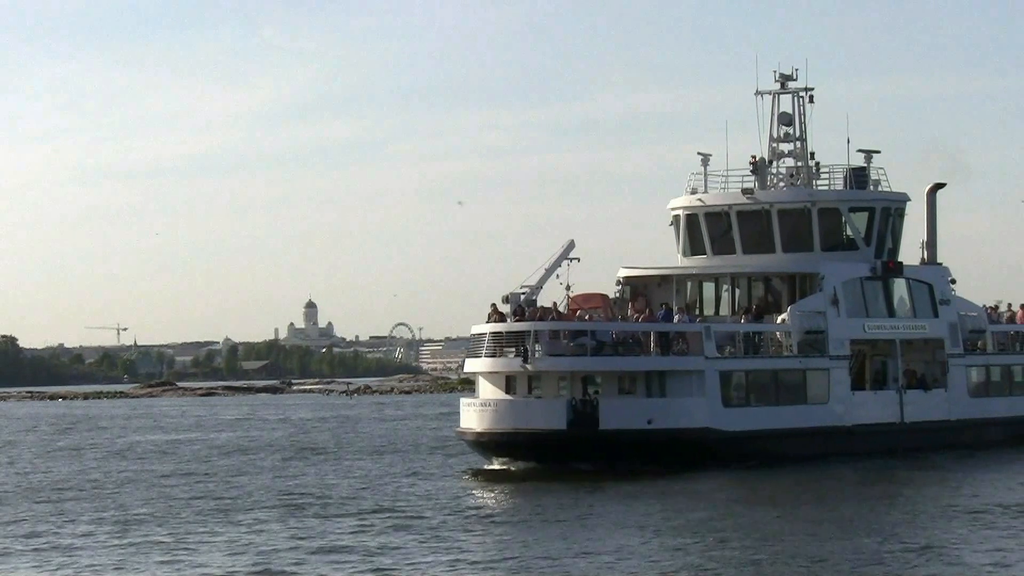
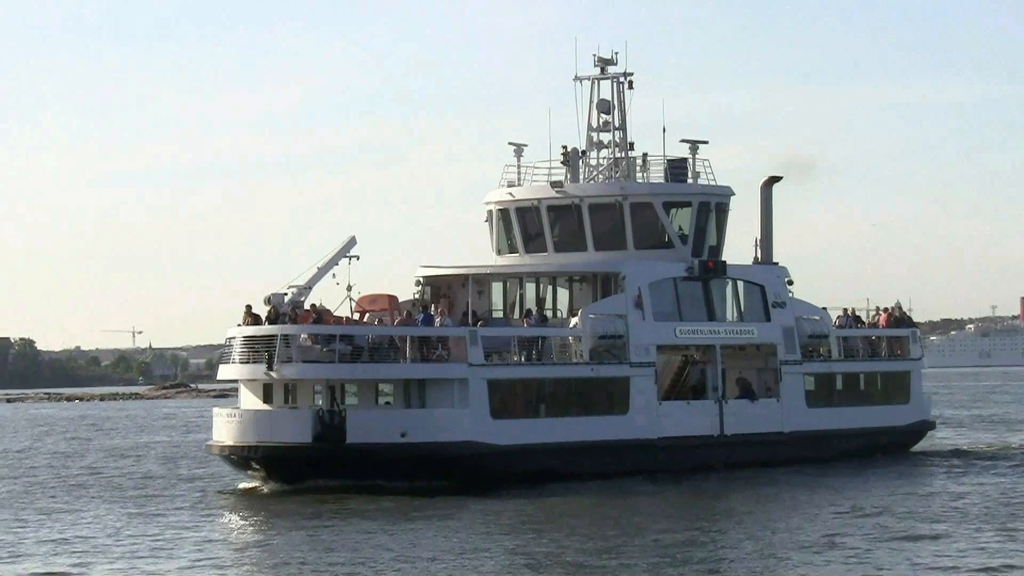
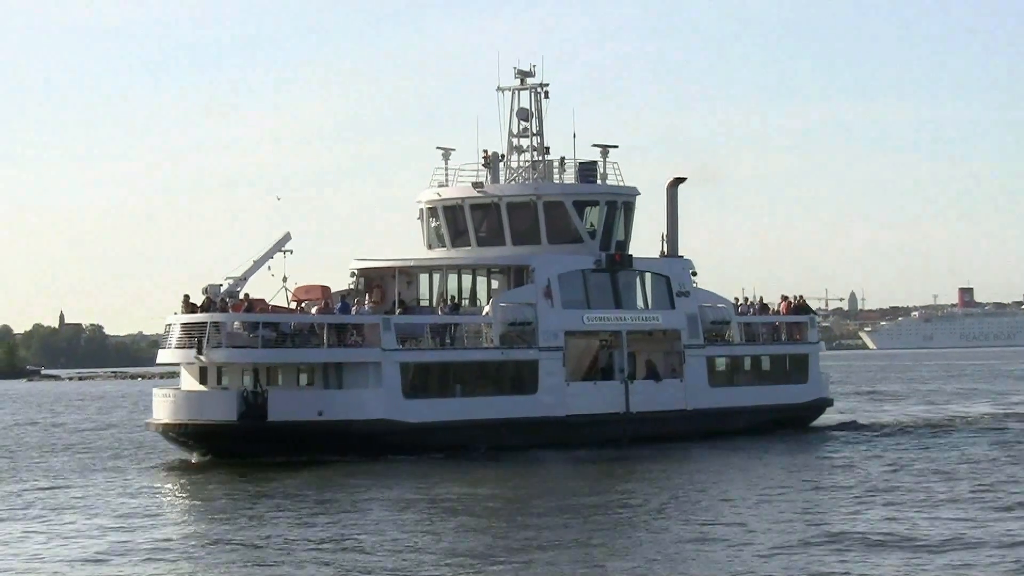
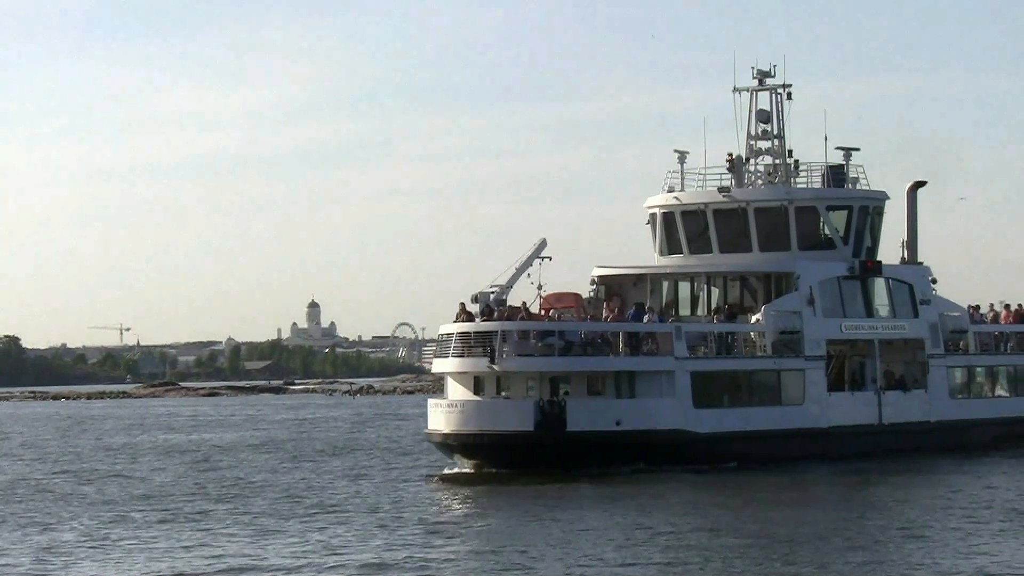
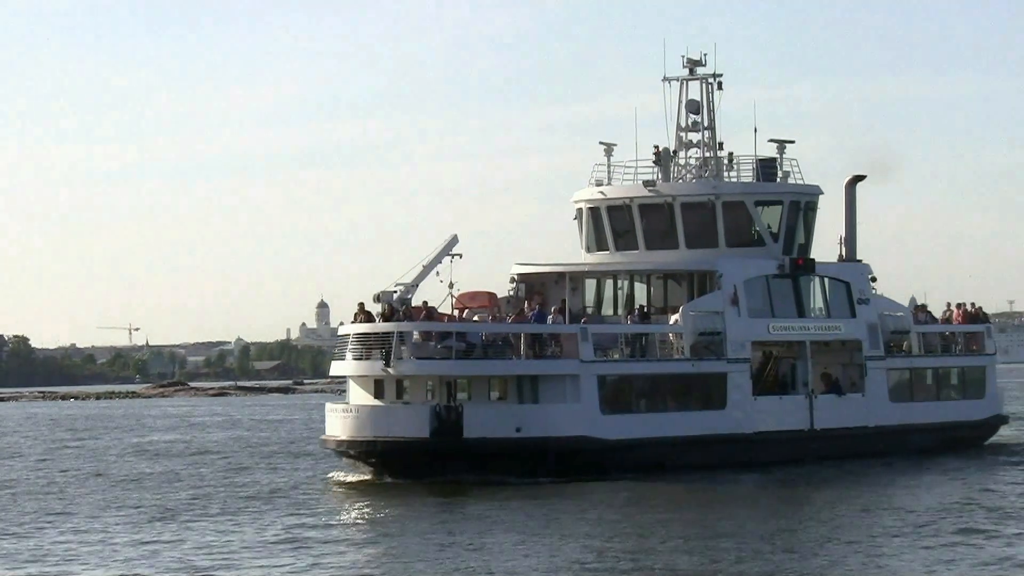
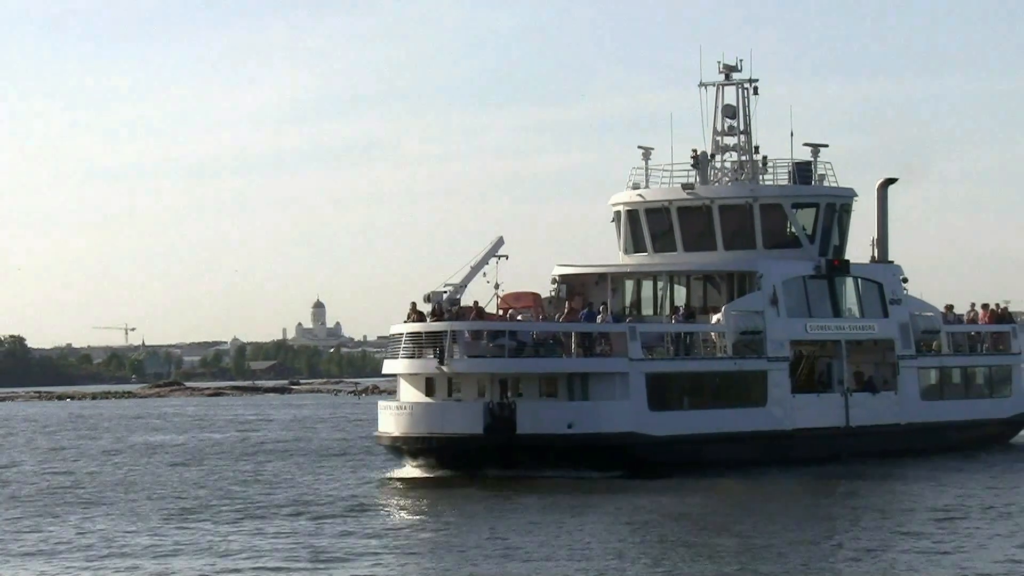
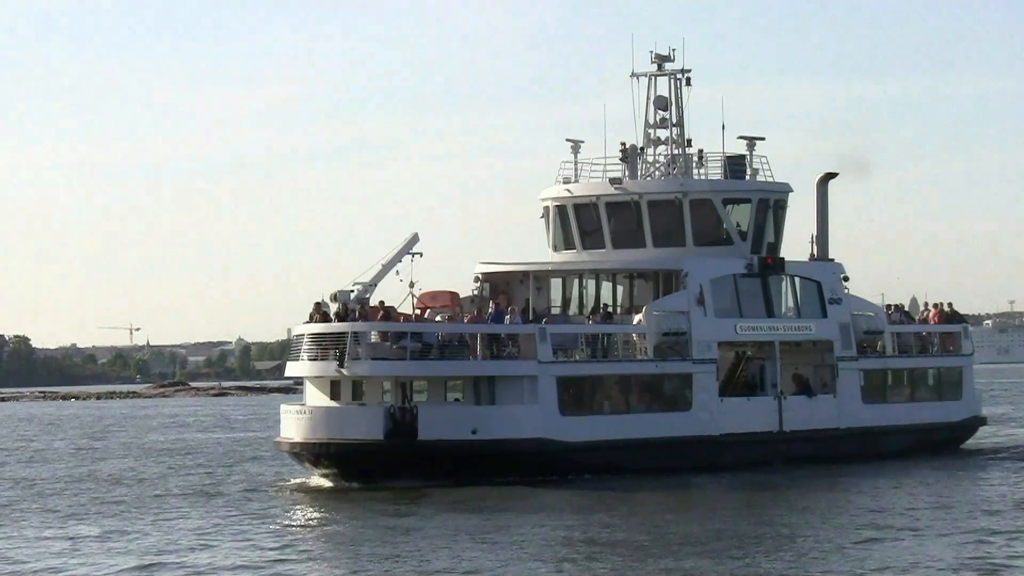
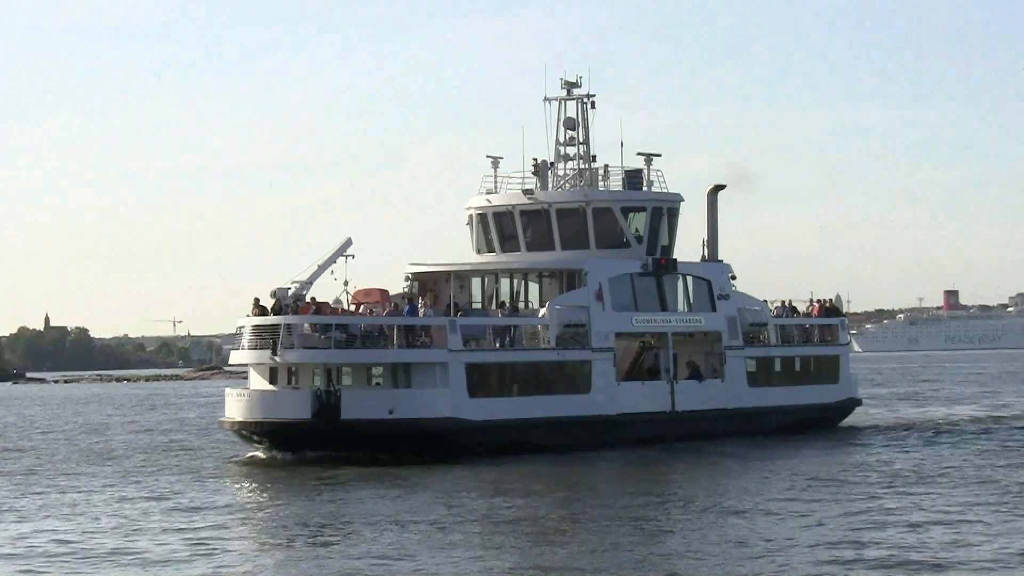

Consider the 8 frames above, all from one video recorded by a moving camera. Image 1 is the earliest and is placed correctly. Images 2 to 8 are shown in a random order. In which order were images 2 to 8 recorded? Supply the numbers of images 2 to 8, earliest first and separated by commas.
4, 6, 5, 7, 2, 8, 3
